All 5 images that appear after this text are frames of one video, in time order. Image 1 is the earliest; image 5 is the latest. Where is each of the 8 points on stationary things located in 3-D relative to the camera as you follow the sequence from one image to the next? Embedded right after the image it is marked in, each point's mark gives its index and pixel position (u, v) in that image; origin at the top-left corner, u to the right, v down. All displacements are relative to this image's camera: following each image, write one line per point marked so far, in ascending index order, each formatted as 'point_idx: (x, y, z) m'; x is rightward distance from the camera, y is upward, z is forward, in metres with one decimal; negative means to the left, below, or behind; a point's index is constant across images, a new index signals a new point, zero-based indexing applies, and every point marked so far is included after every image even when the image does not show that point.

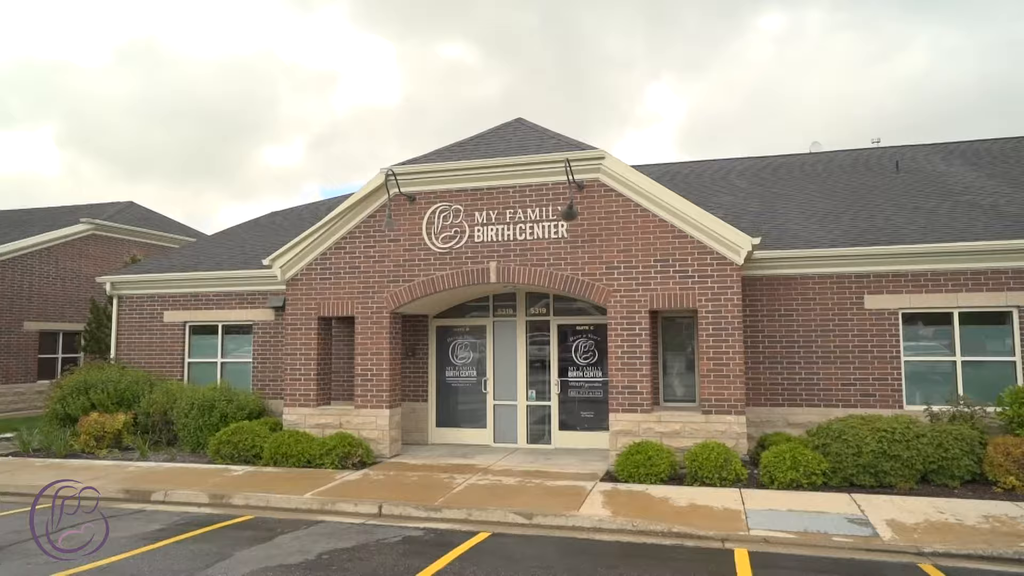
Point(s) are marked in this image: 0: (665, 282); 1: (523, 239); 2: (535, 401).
0: (+2.4, +0.1, +10.9) m
1: (+0.2, +0.8, +11.5) m
2: (+0.4, -2.1, +13.1) m
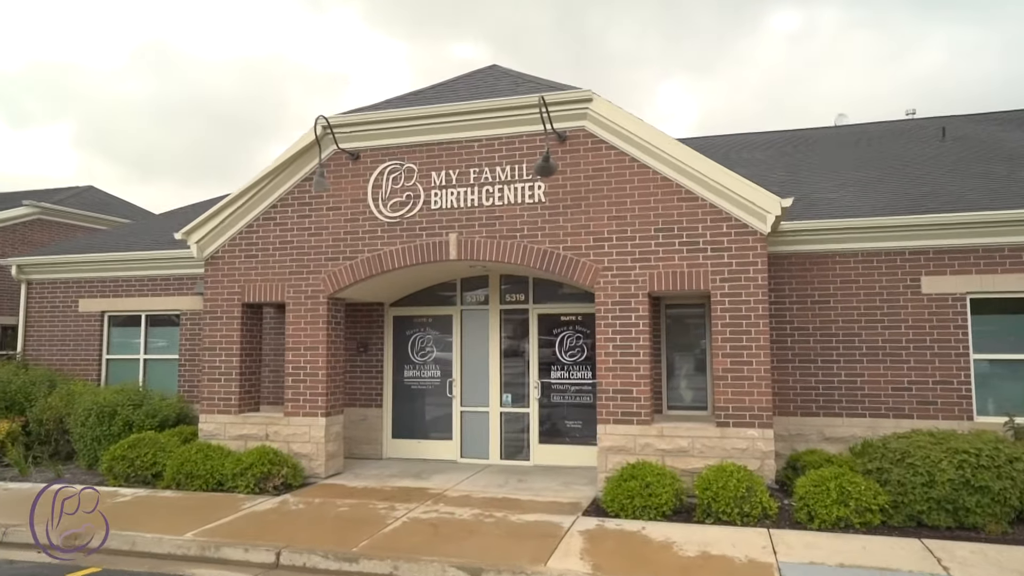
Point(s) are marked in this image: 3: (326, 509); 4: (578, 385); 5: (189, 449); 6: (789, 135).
0: (+1.9, +0.4, +8.5) m
1: (-0.3, +1.1, +9.2) m
2: (0.0, -1.8, +10.8) m
3: (-2.1, -2.5, +7.9) m
4: (+1.0, -1.5, +10.5) m
5: (-4.3, -2.2, +9.3) m
6: (+6.5, +3.6, +16.5) m
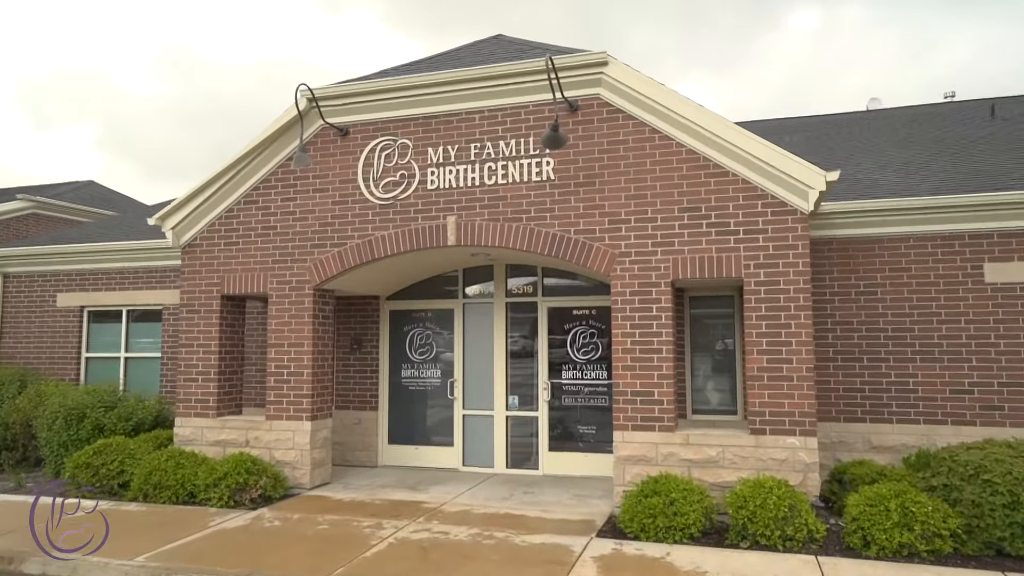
0: (+2.0, +0.5, +7.5) m
1: (-0.2, +1.2, +8.2) m
2: (+0.1, -1.7, +9.8) m
3: (-2.1, -2.4, +7.0) m
4: (+1.1, -1.3, +9.5) m
5: (-4.3, -2.0, +8.4) m
6: (+6.7, +3.7, +15.3) m
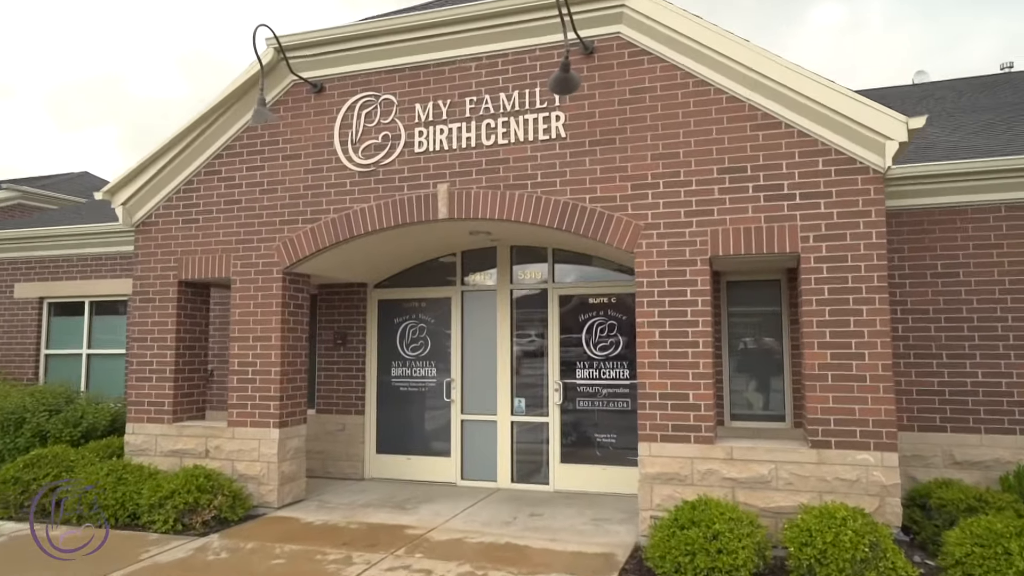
0: (+2.0, +0.7, +6.1) m
1: (-0.2, +1.4, +6.8) m
2: (+0.2, -1.5, +8.4) m
3: (-2.1, -2.2, +5.7) m
4: (+1.1, -1.1, +8.1) m
5: (-4.2, -1.9, +7.2) m
6: (+6.9, +3.9, +13.8) m
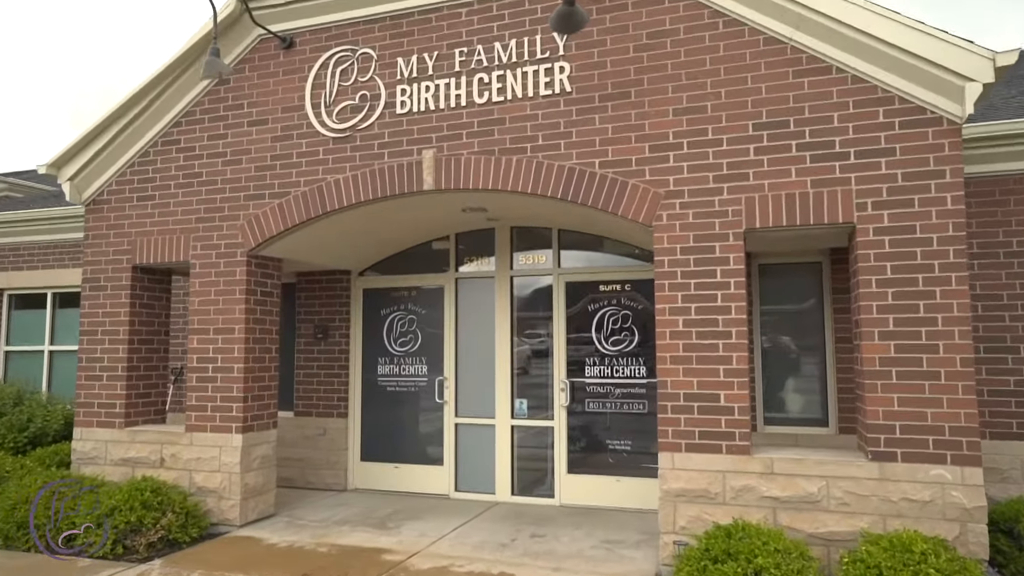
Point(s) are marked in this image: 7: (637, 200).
0: (+1.9, +0.9, +5.1) m
1: (-0.2, +1.5, +5.8) m
2: (+0.2, -1.4, +7.4) m
3: (-2.1, -2.1, +4.7) m
4: (+1.1, -1.0, +7.1) m
5: (-4.2, -1.7, +6.2) m
6: (+7.0, +4.1, +12.7) m
7: (+1.0, +0.7, +5.3) m
